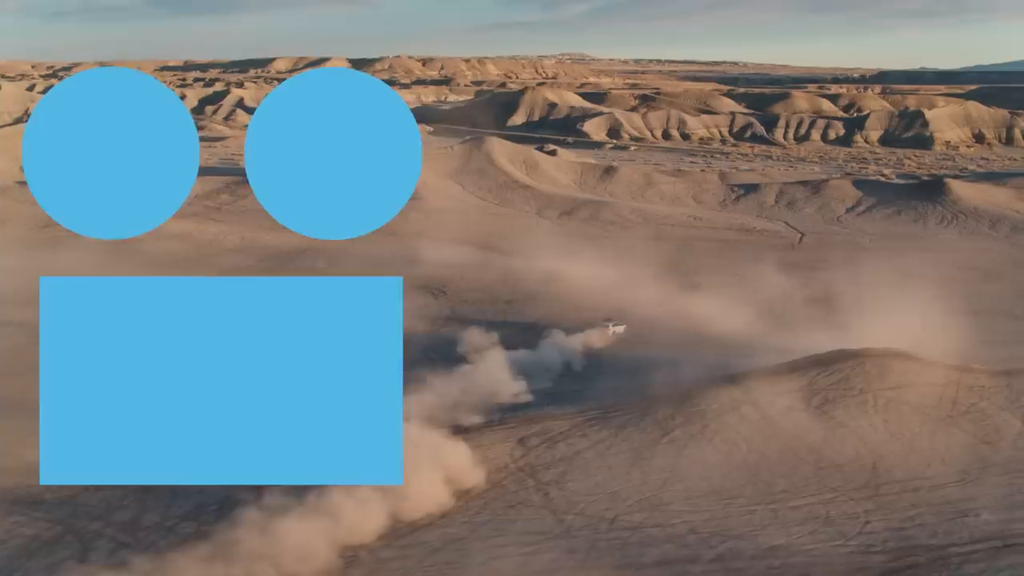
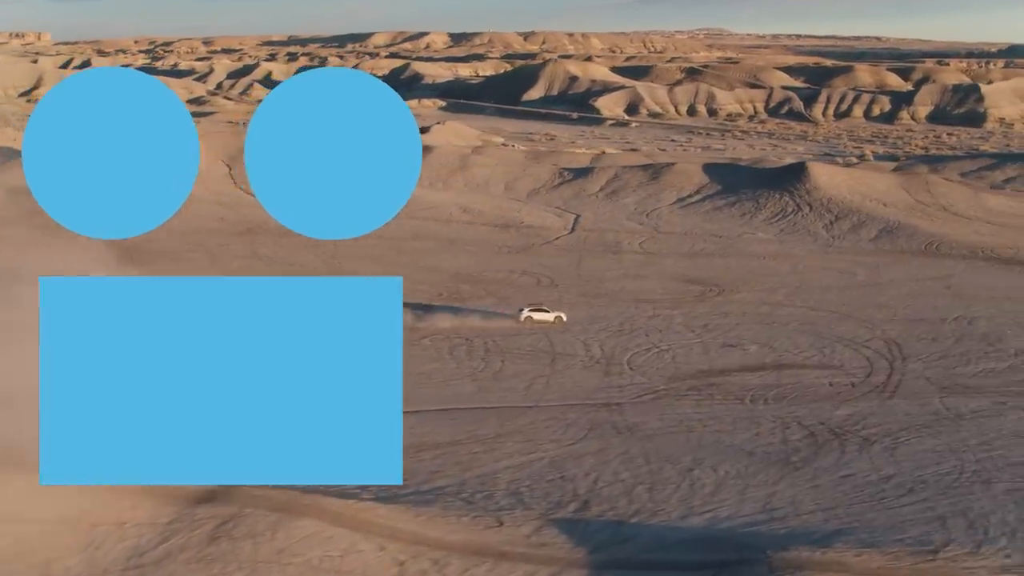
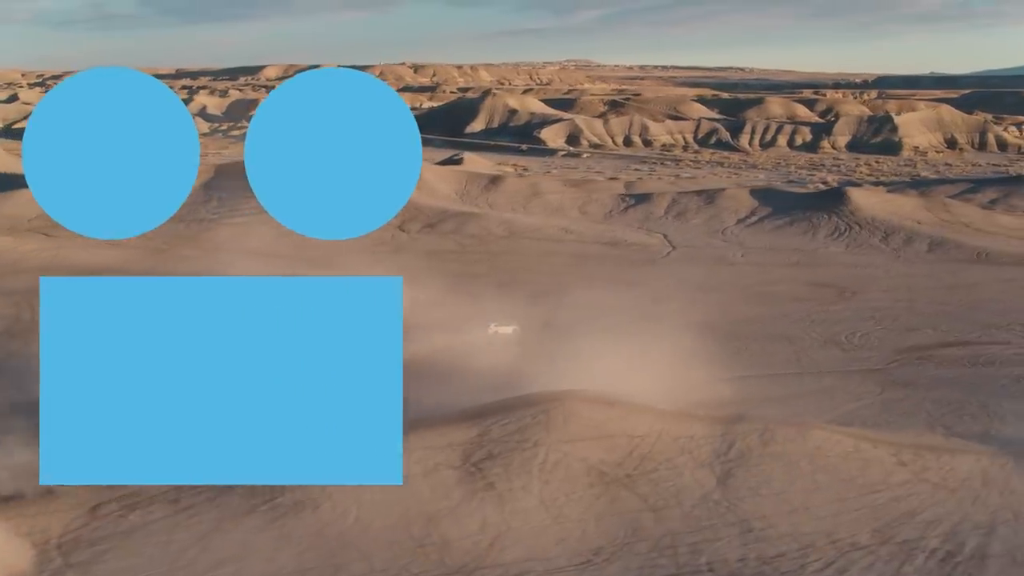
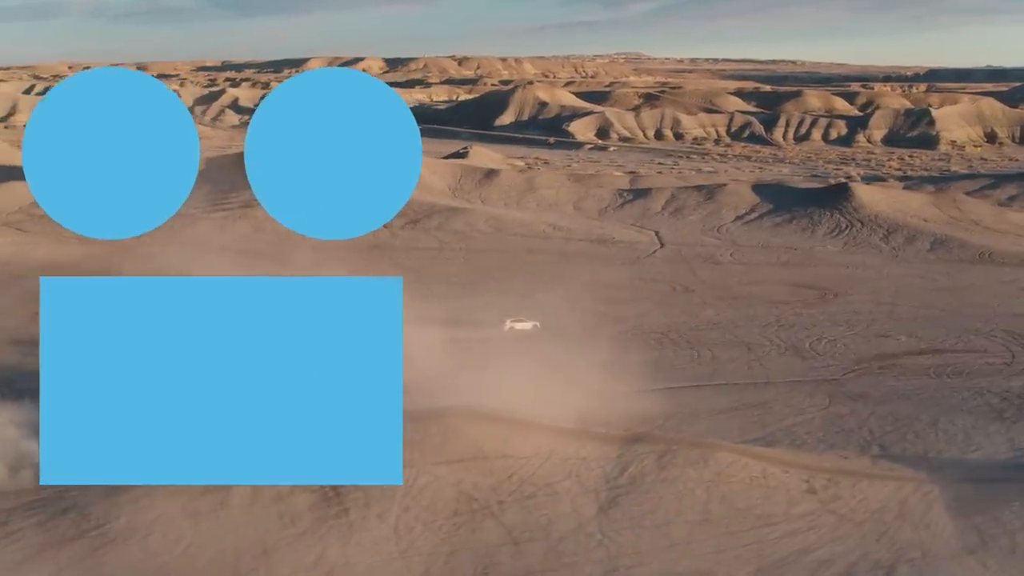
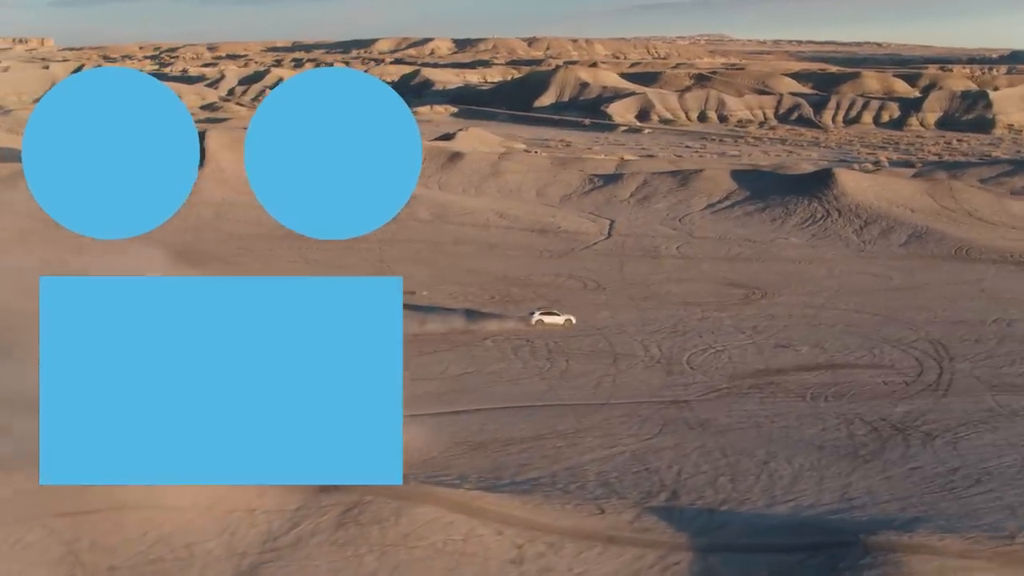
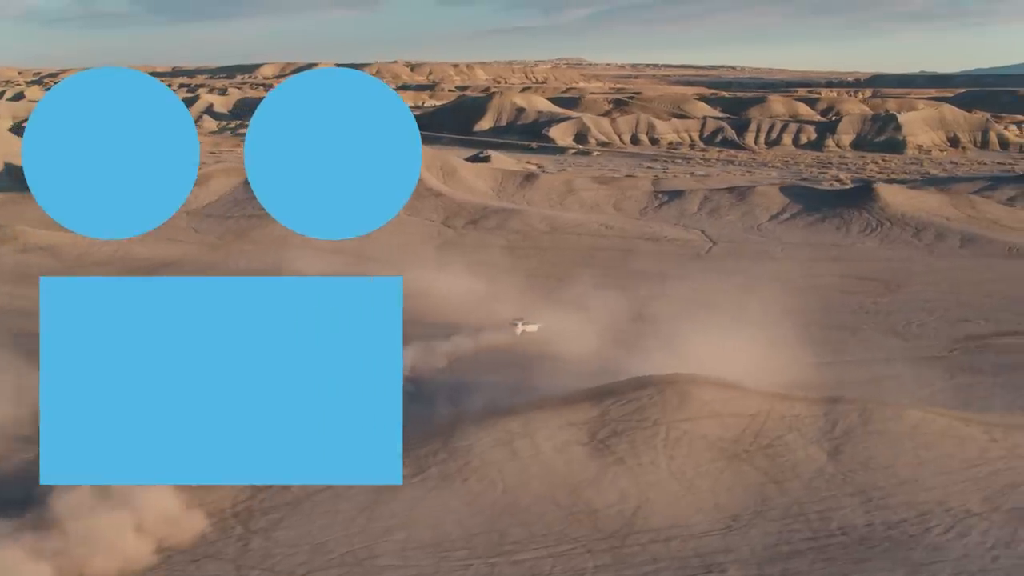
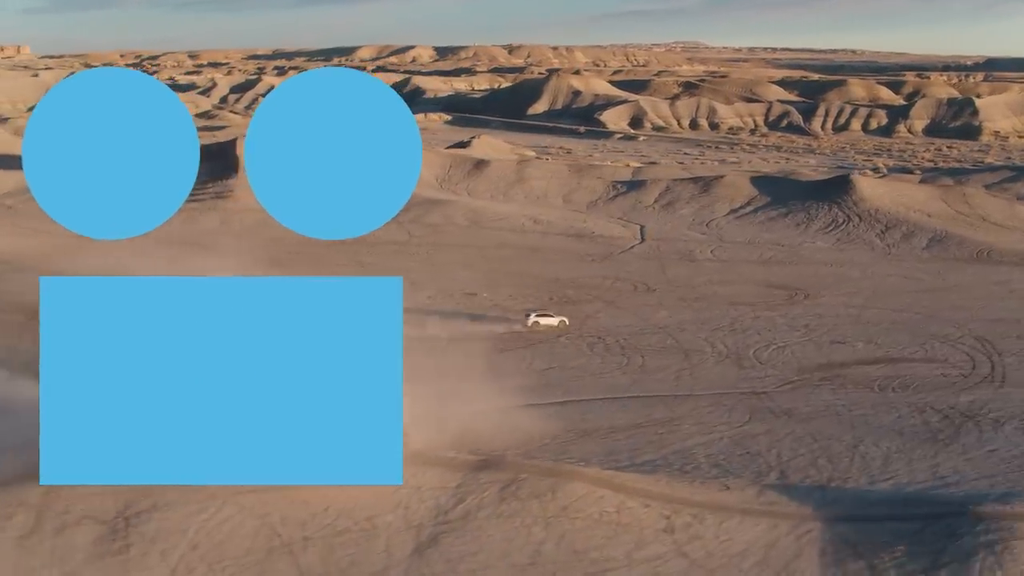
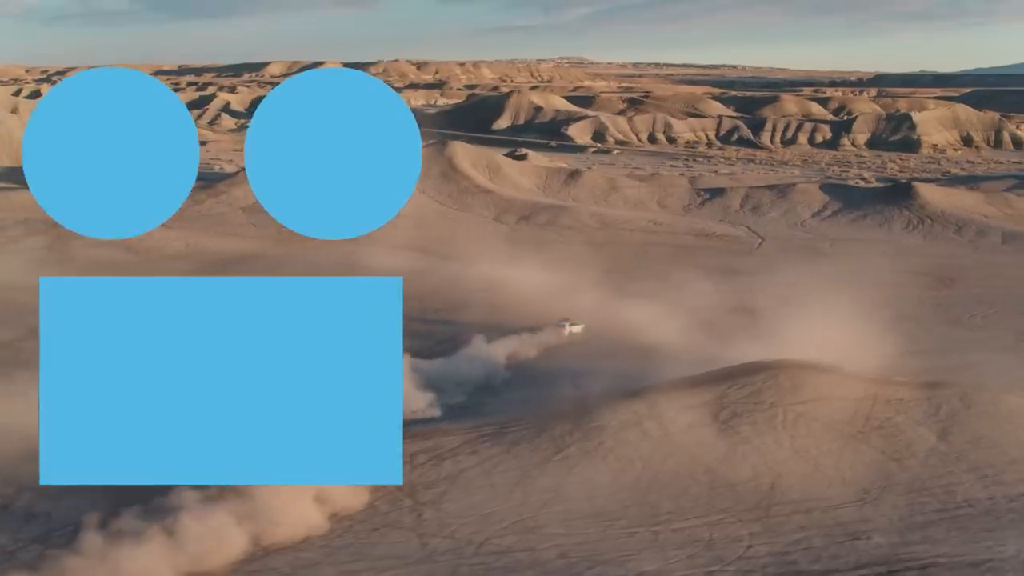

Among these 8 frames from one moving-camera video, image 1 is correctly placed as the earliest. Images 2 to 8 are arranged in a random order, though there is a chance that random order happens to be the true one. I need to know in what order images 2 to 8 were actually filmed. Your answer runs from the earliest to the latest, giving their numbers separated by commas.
8, 6, 3, 4, 7, 5, 2
